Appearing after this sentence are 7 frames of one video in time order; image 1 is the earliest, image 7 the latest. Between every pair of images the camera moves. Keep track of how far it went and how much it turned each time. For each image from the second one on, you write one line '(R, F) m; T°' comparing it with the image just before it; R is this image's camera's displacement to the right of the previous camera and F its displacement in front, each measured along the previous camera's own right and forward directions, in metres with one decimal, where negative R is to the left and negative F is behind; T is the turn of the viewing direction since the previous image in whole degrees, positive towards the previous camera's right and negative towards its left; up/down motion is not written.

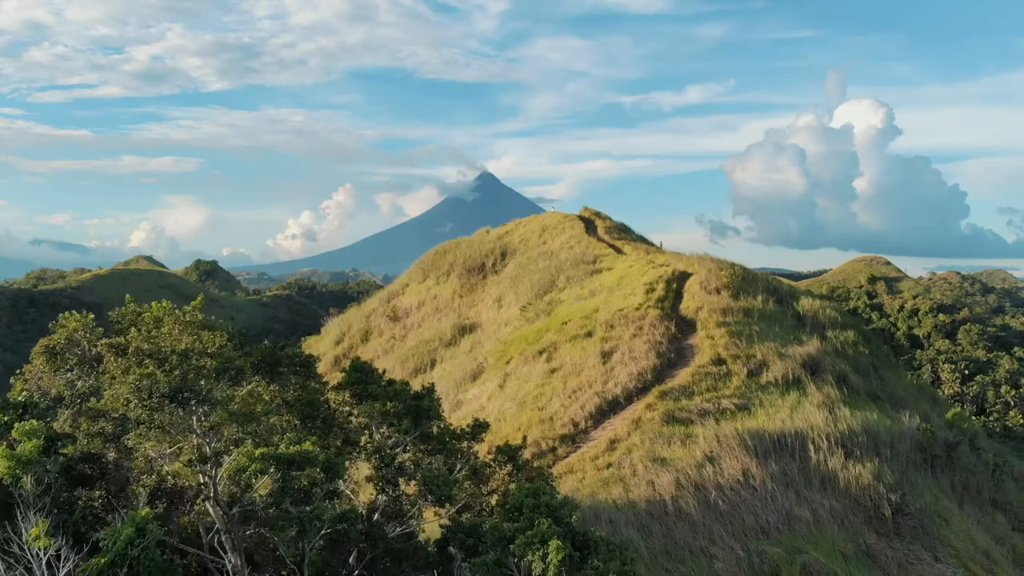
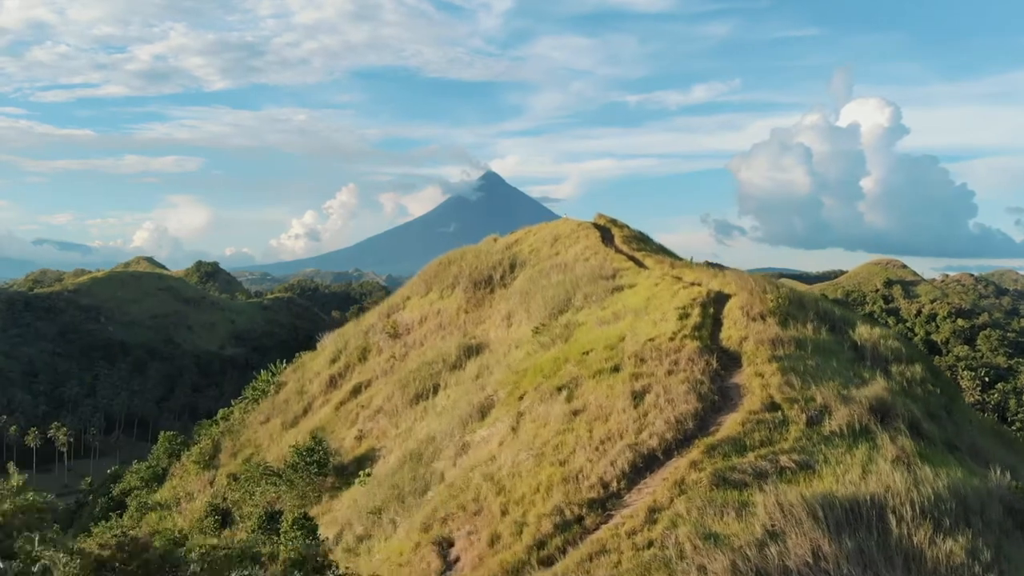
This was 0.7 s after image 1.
(-0.2, +2.2) m; 0°
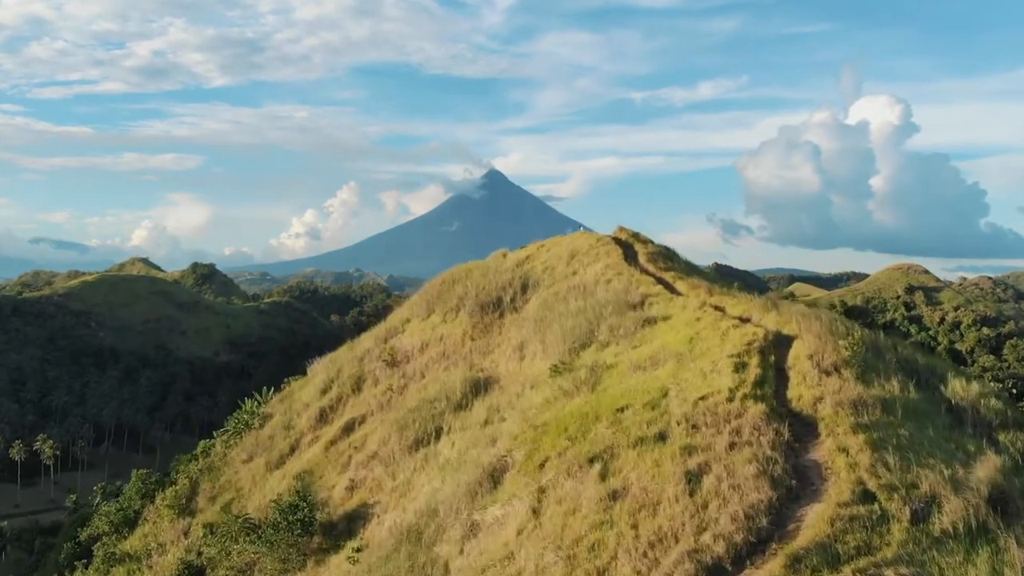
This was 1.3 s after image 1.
(-0.3, +2.7) m; 0°
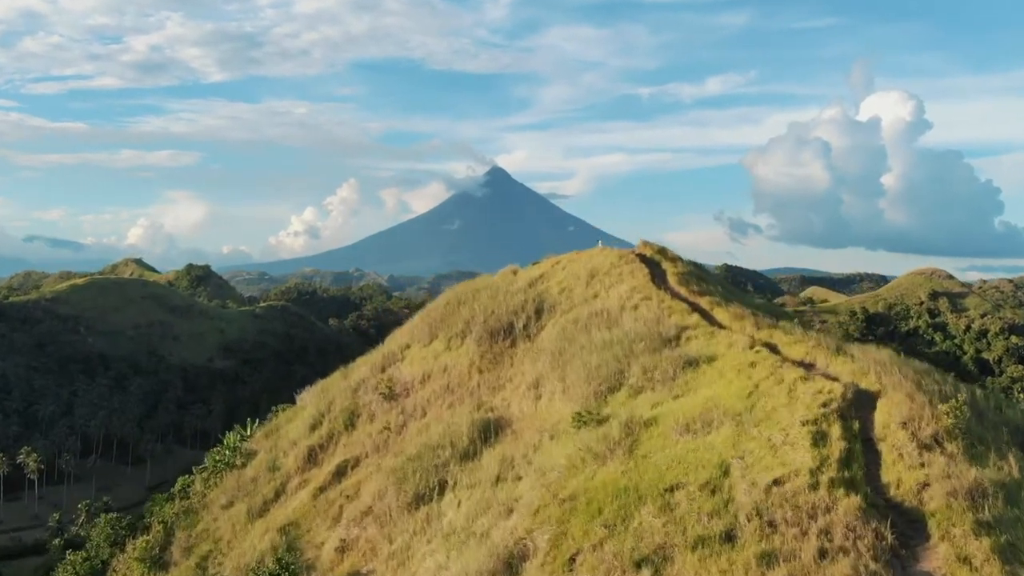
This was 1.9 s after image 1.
(-0.3, +2.5) m; 0°
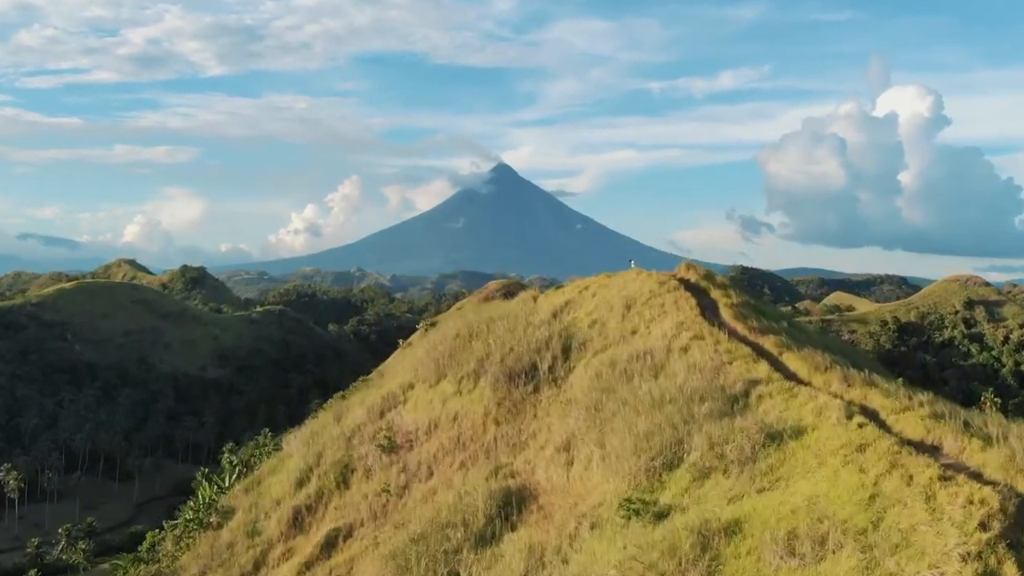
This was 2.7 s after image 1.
(-0.5, +3.2) m; 0°
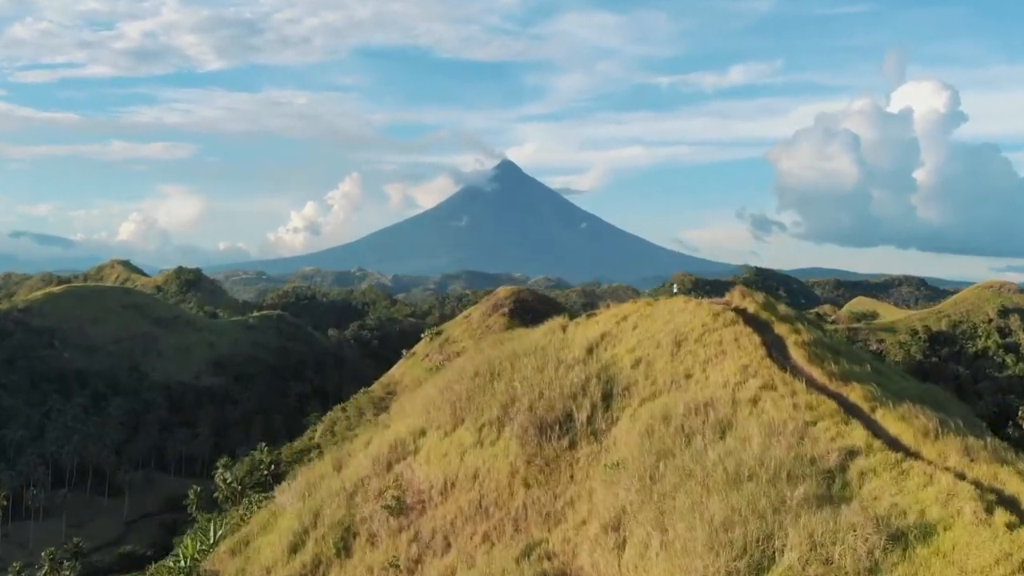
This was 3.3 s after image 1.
(-0.6, +2.6) m; 0°
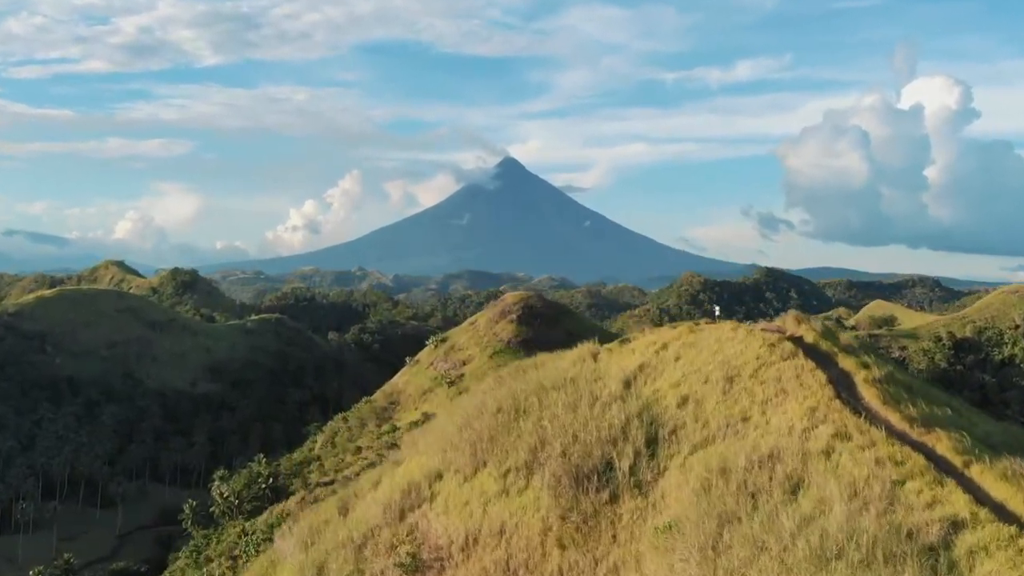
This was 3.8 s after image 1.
(-0.6, +1.8) m; 0°
